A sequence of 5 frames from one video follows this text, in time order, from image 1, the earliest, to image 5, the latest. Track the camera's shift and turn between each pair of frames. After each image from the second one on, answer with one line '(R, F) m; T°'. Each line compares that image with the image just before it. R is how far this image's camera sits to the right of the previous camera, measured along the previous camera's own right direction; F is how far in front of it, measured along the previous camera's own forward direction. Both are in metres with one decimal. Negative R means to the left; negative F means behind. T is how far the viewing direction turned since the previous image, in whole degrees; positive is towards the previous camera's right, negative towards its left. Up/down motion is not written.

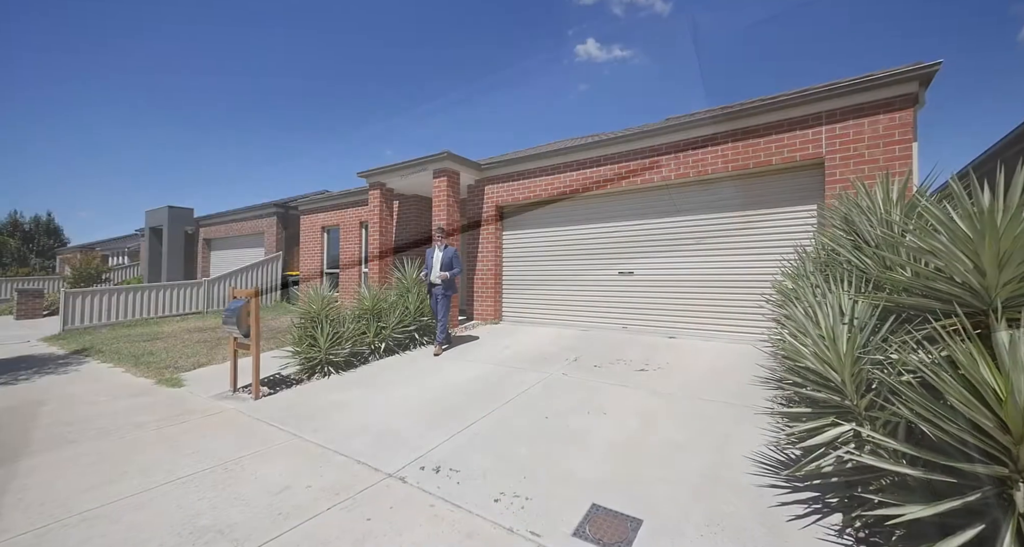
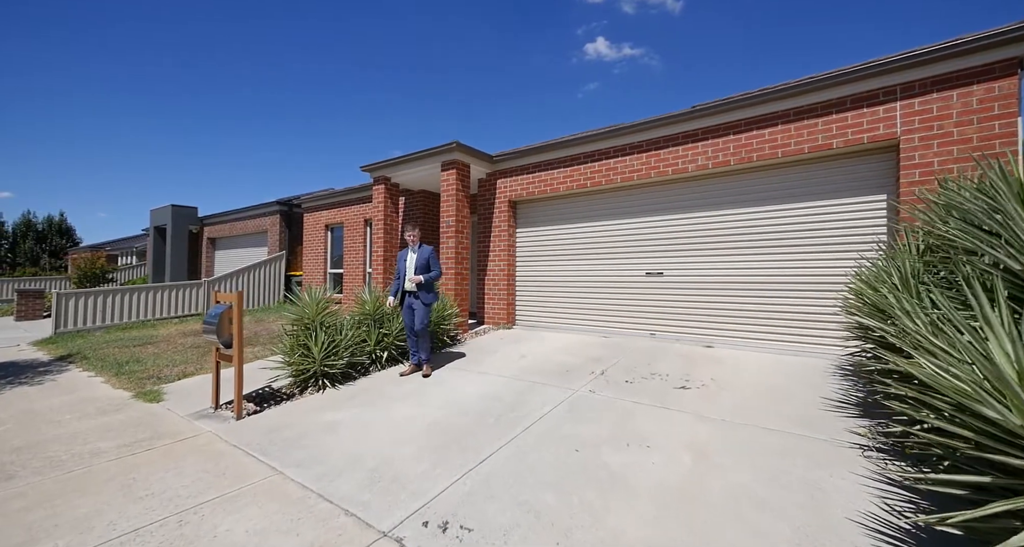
(-0.1, +0.7) m; -1°
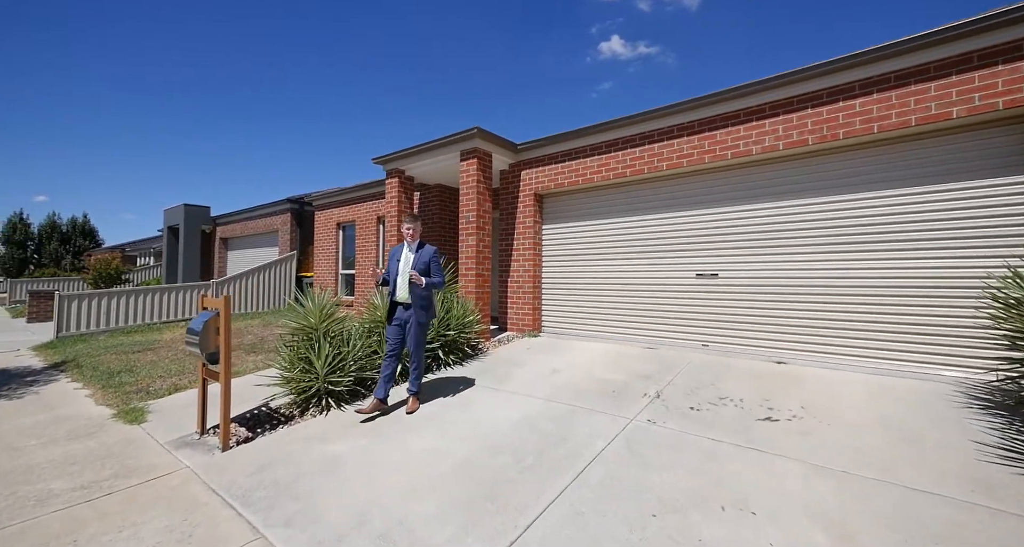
(-0.2, +0.8) m; -2°
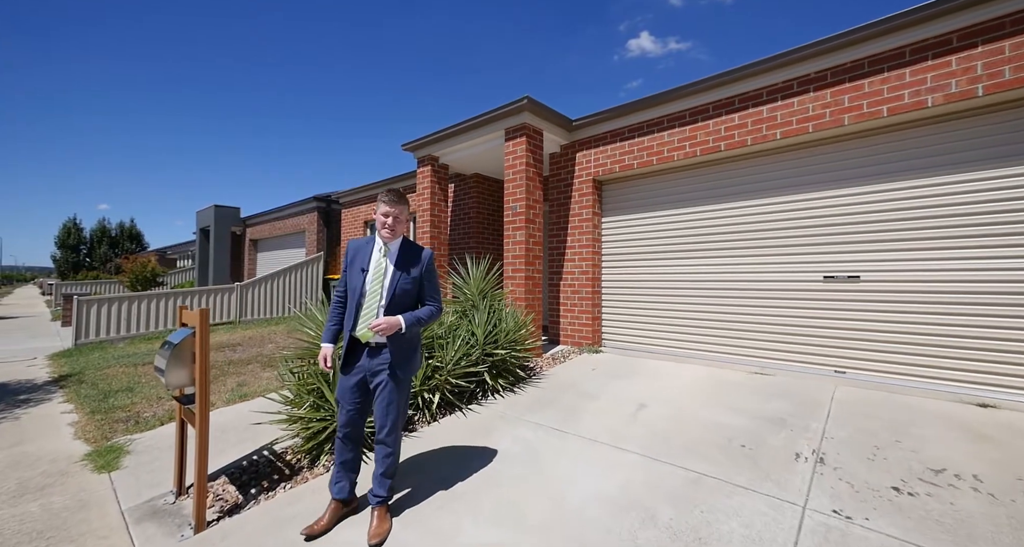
(-0.4, +1.2) m; -4°
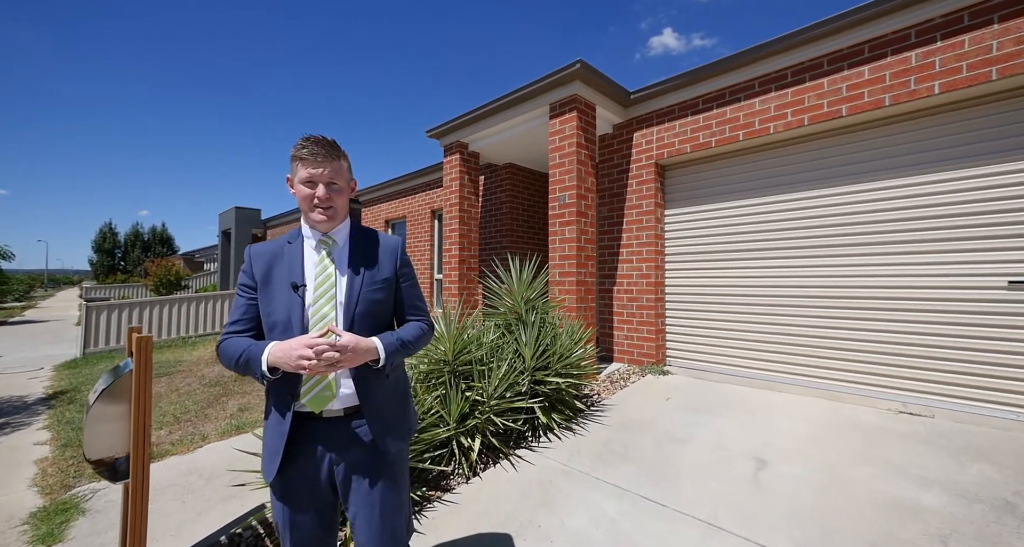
(-0.3, +1.0) m; -3°
